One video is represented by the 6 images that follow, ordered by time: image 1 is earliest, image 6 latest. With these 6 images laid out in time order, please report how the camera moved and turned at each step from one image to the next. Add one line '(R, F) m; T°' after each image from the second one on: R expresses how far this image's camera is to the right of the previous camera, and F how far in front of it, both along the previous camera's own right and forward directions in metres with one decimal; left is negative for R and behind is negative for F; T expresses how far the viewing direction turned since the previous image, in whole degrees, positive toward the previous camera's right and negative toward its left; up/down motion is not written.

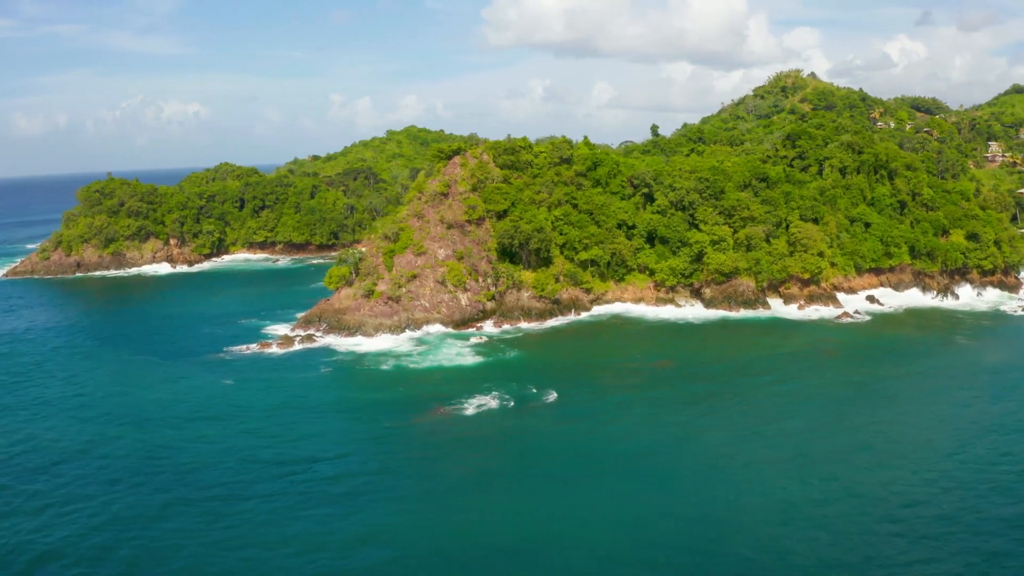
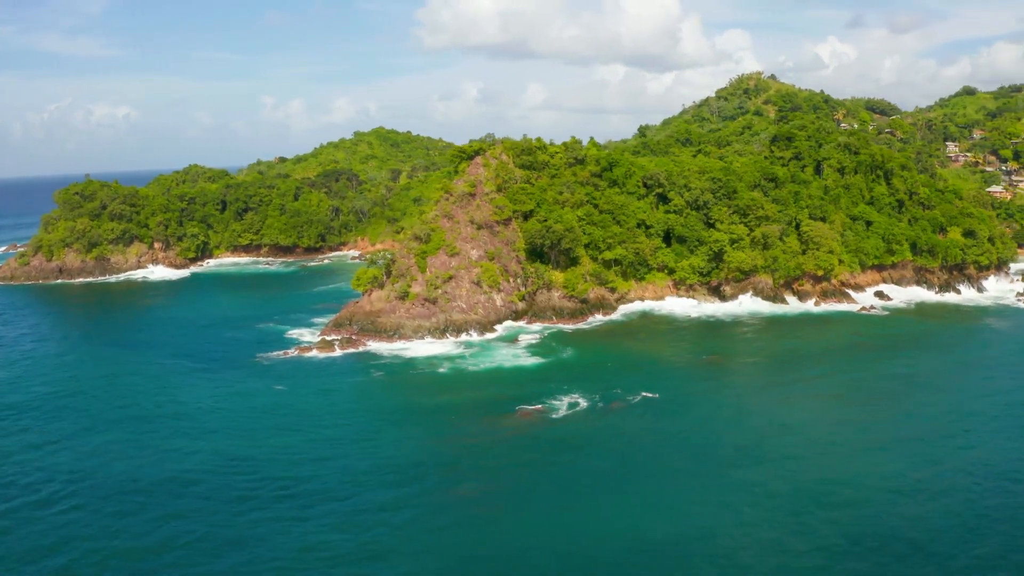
(-6.5, +0.5) m; +3°
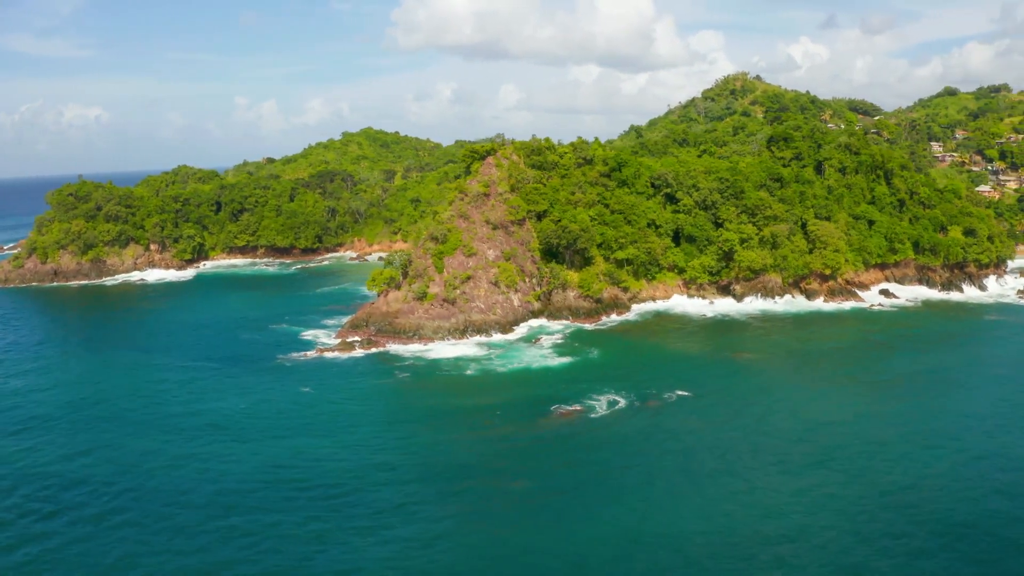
(-2.9, +0.1) m; +1°
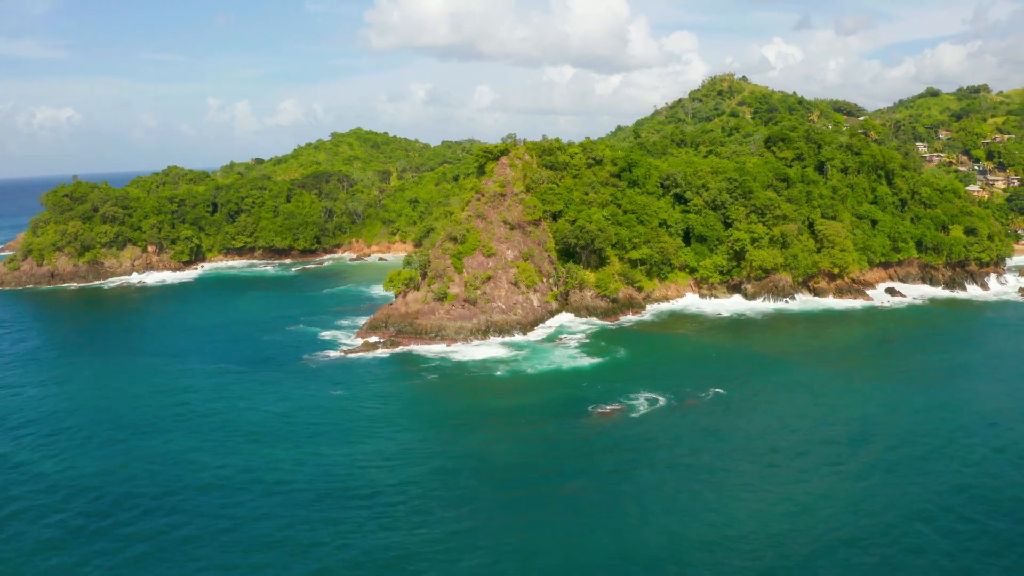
(-3.1, 0.0) m; +1°
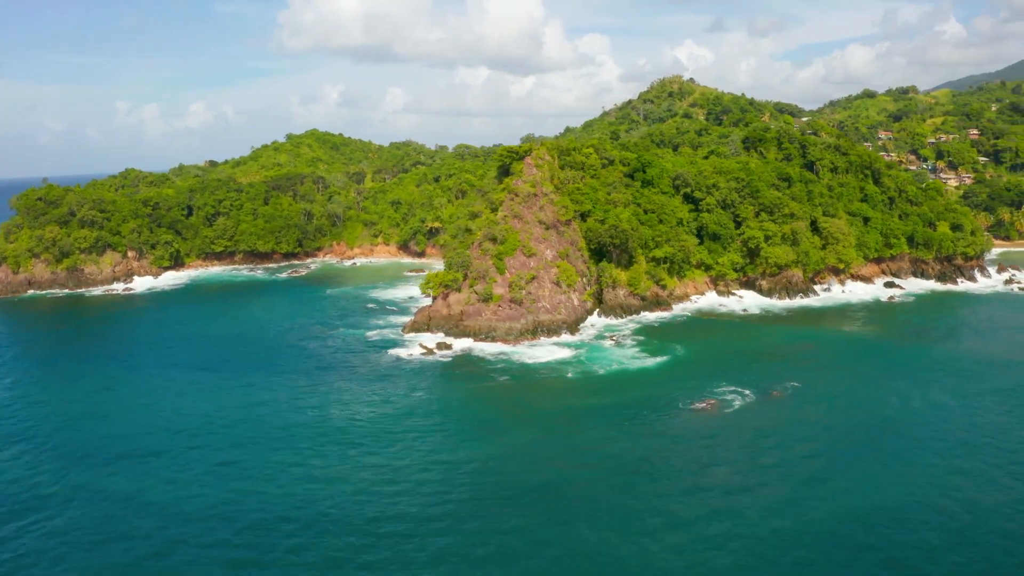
(-8.4, -0.1) m; +4°
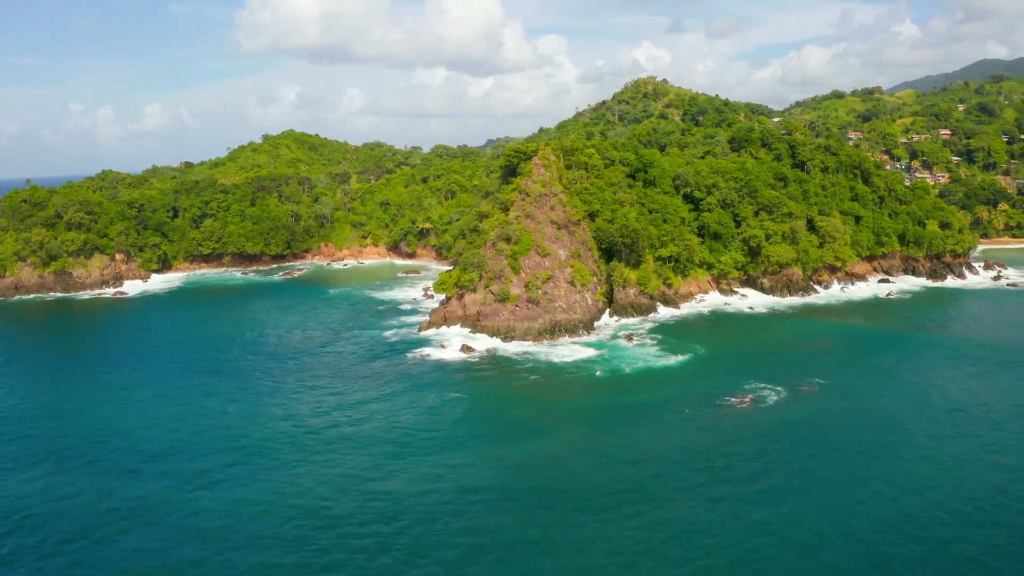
(-3.7, -0.3) m; +2°
